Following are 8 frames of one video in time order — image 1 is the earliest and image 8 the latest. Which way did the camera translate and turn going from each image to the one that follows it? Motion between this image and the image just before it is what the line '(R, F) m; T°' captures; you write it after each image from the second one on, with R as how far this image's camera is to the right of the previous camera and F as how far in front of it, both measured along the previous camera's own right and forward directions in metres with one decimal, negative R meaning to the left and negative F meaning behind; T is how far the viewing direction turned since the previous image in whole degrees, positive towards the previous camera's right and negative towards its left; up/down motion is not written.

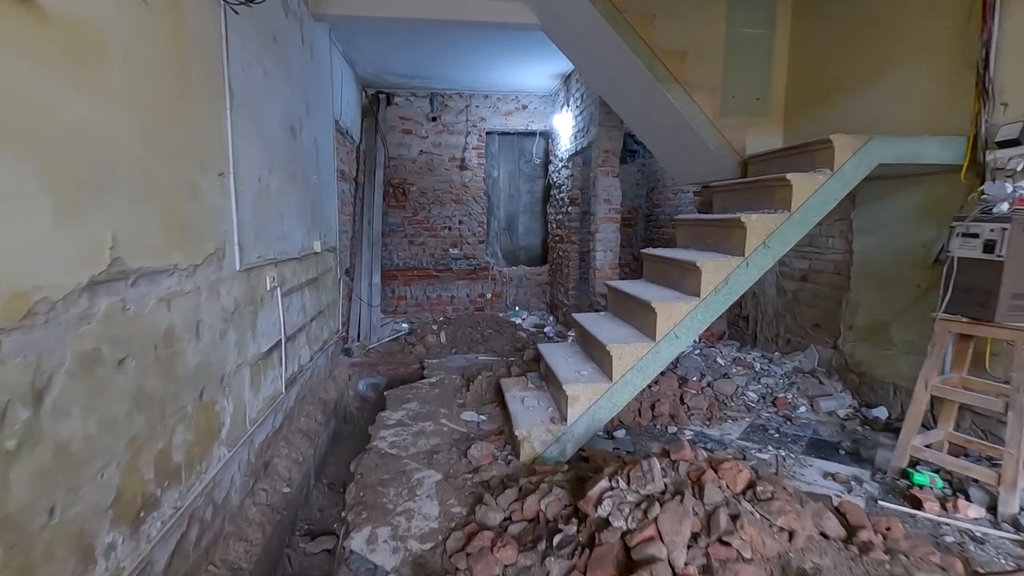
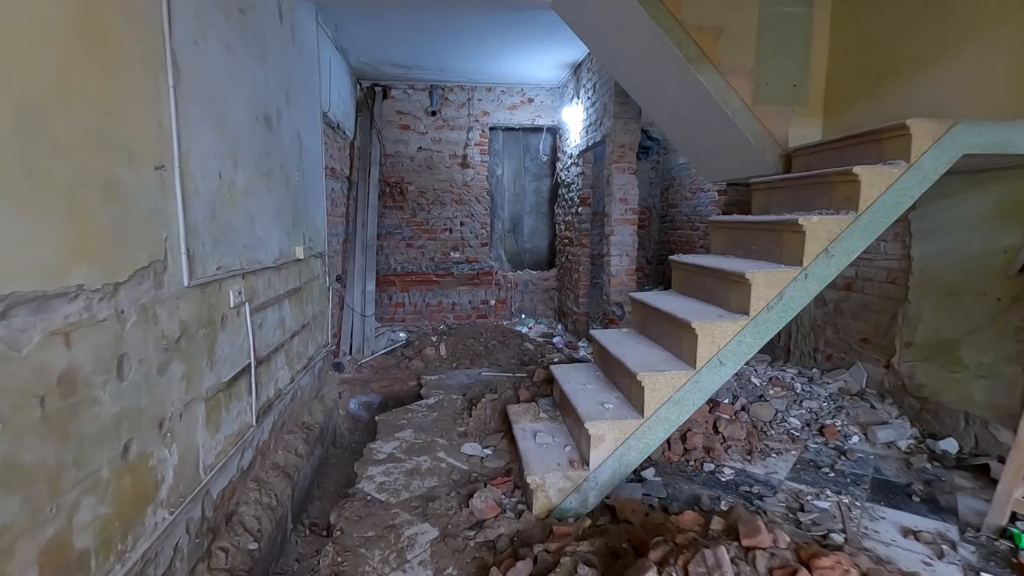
(0.0, +0.4) m; 0°
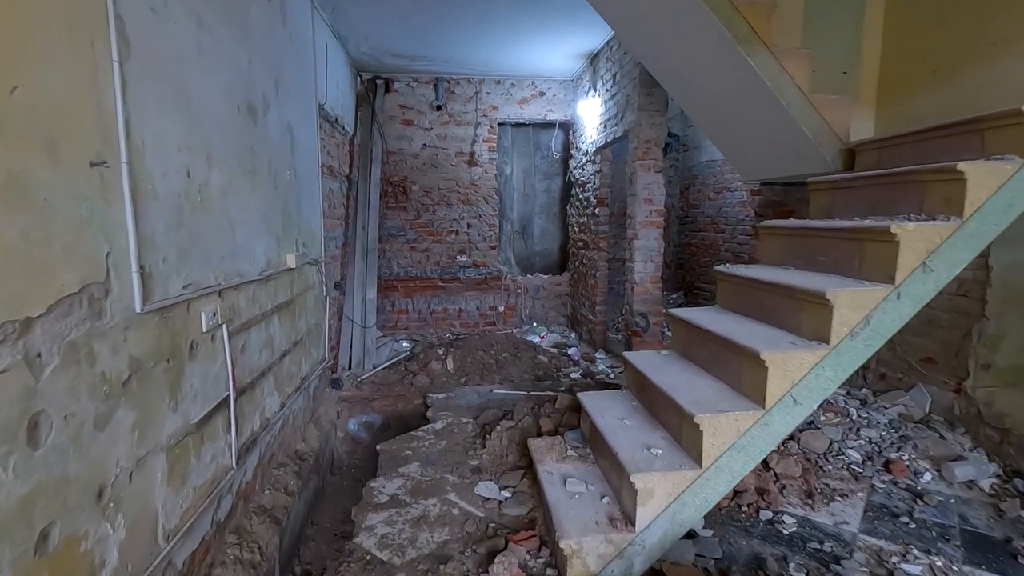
(-0.1, +0.3) m; 0°
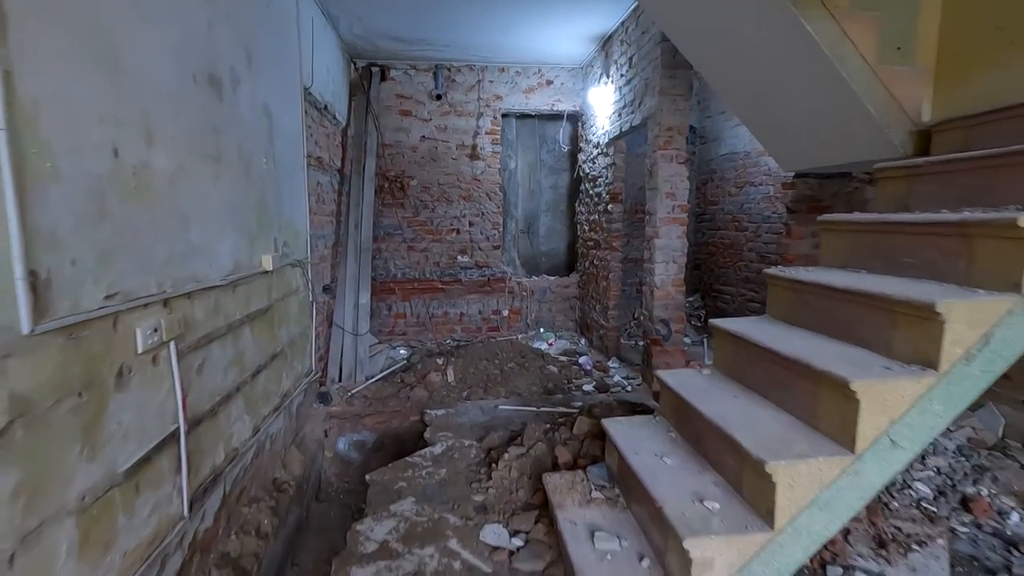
(0.0, +0.4) m; 0°
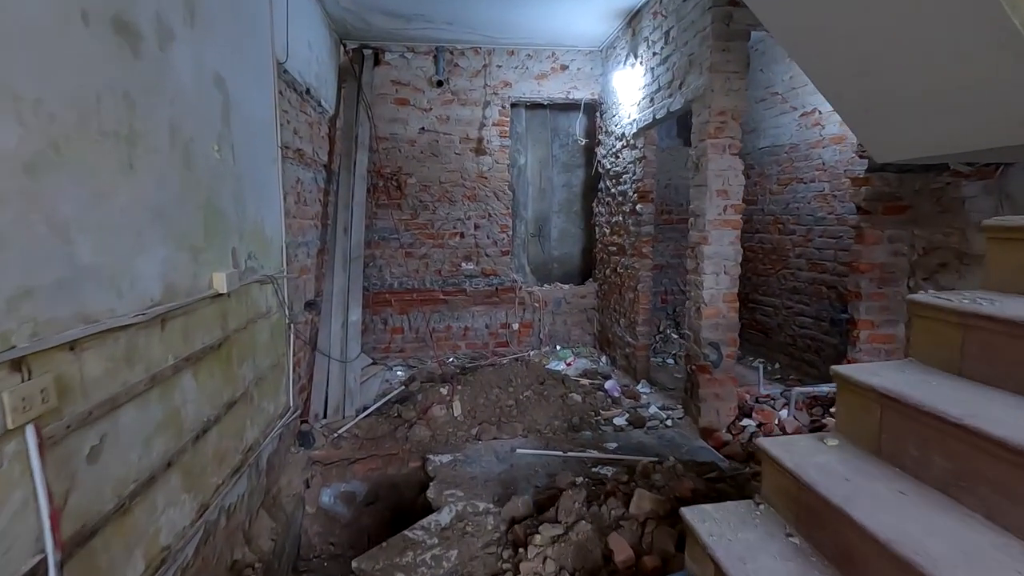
(-0.1, +0.6) m; 0°
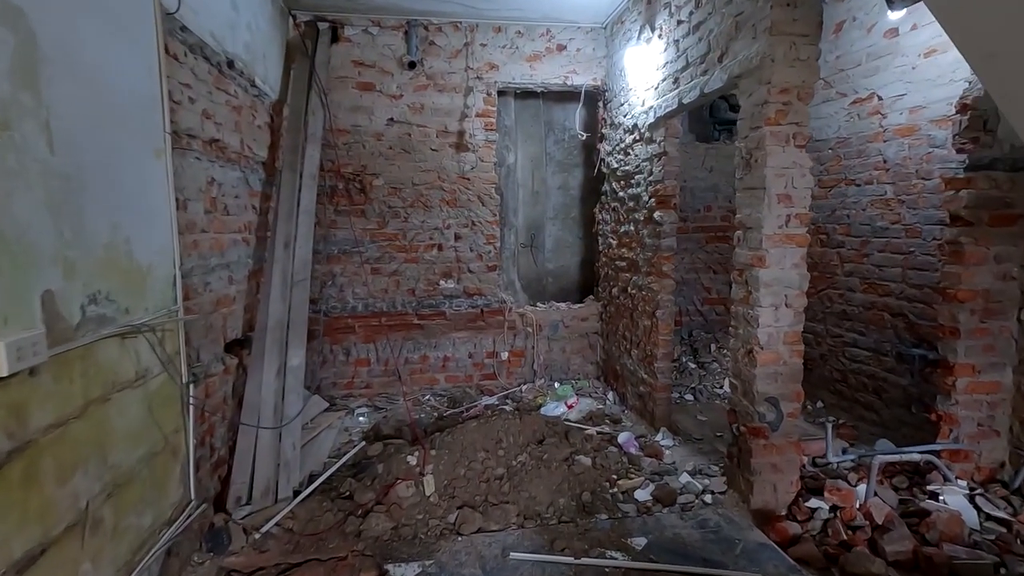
(0.0, +0.7) m; +2°
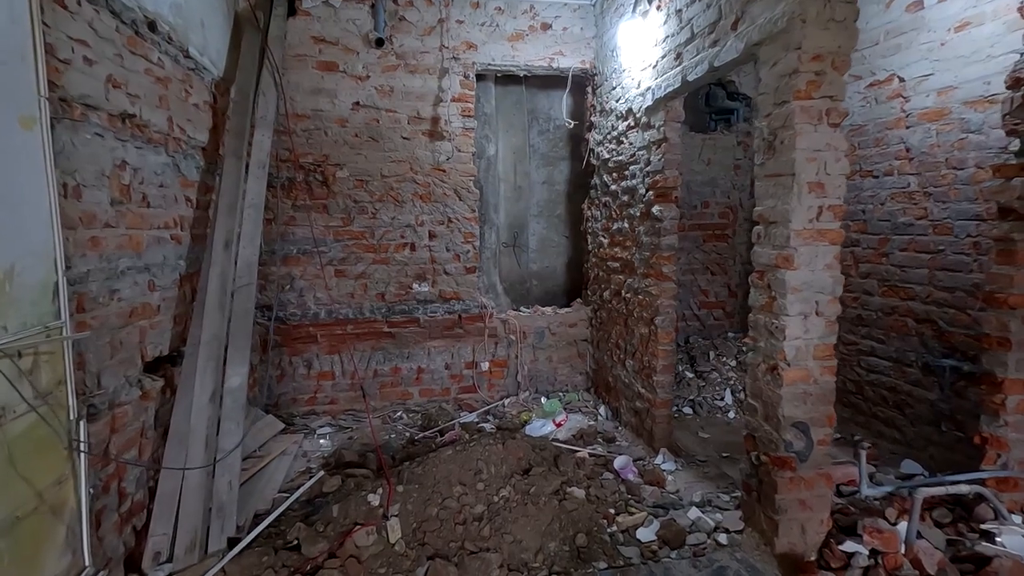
(0.0, +0.4) m; +2°
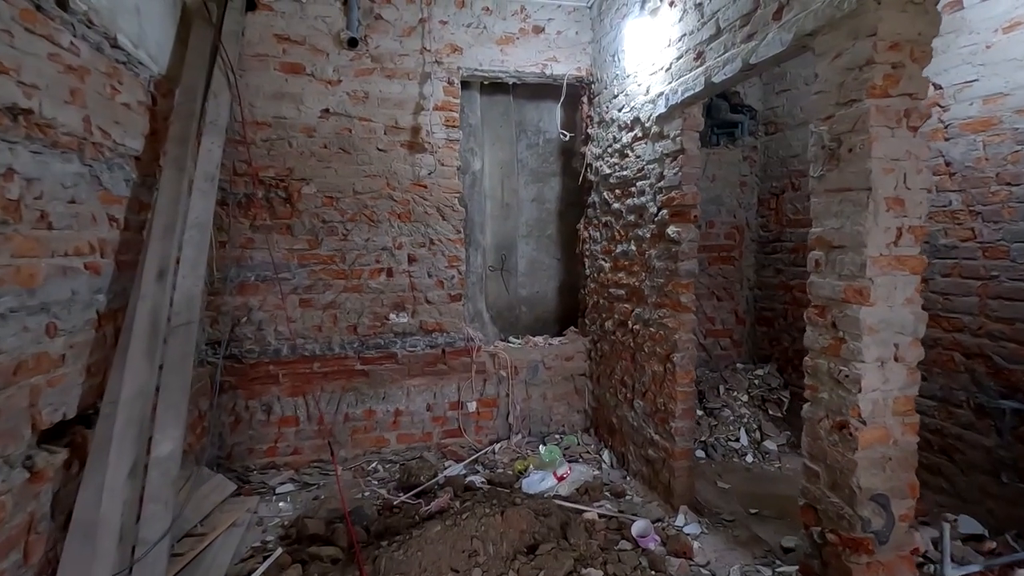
(-0.1, +0.4) m; +3°
